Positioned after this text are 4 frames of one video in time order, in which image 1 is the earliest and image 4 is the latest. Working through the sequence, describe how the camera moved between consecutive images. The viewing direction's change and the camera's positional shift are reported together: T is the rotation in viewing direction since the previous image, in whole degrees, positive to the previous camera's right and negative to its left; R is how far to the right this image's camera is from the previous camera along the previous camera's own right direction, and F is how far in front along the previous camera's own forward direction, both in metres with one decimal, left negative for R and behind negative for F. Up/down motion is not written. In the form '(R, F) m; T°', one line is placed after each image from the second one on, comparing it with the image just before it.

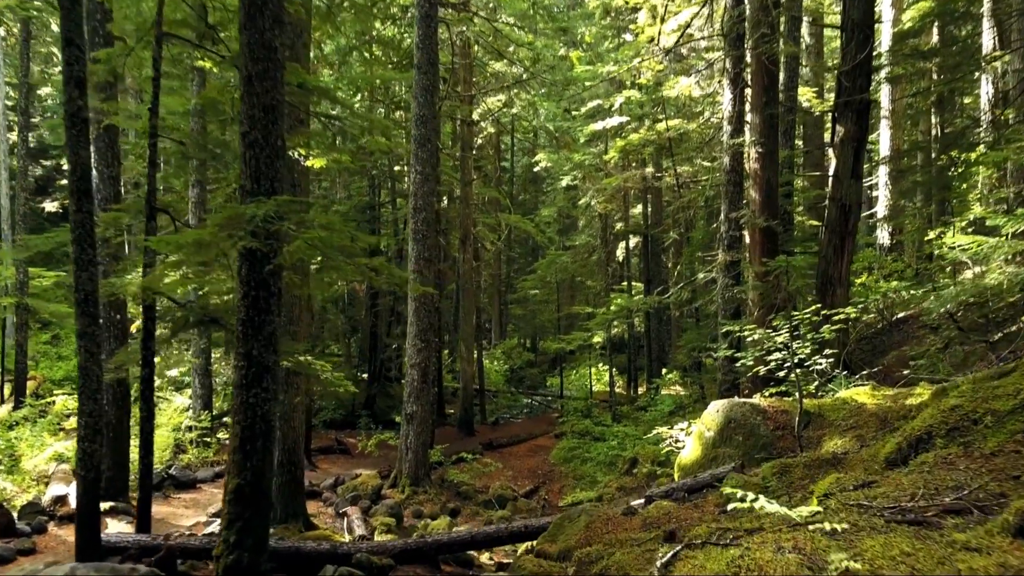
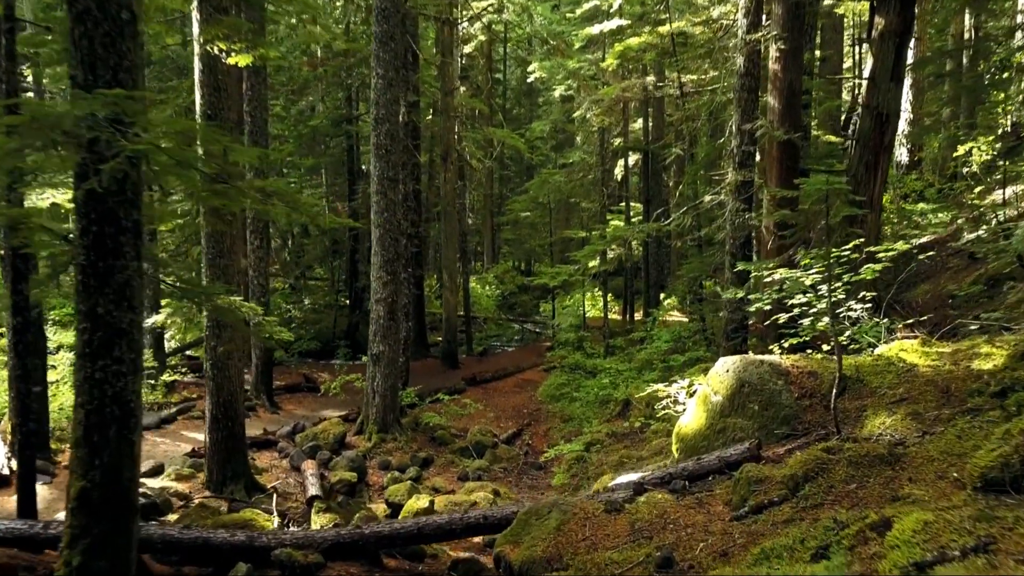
(+0.3, +1.4) m; 0°
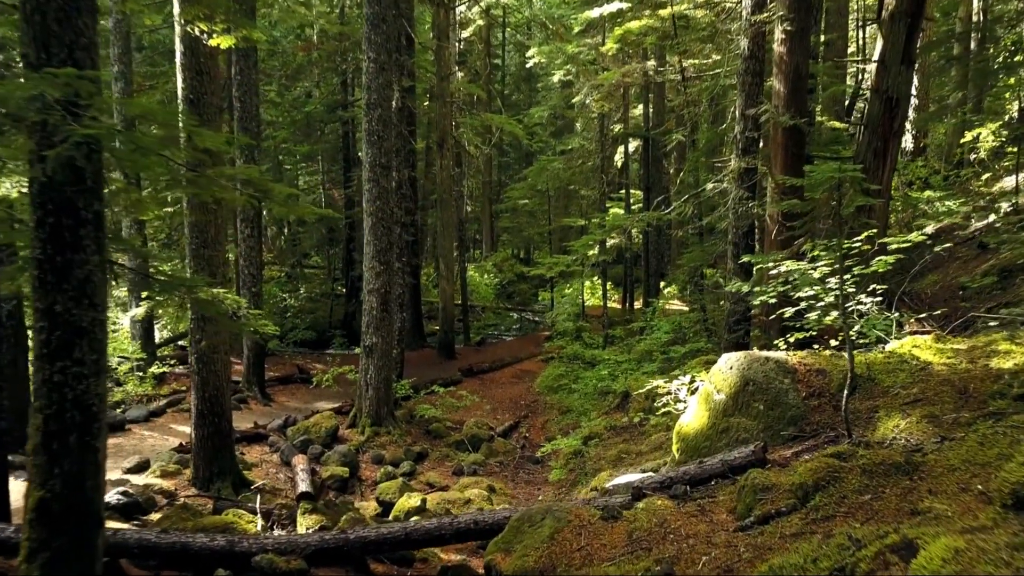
(+0.1, +0.3) m; 0°
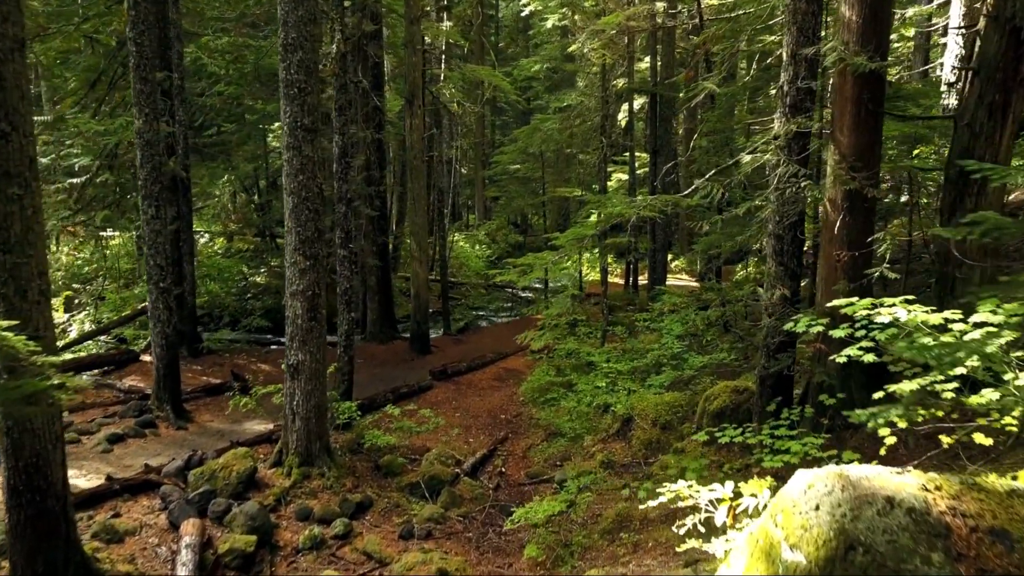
(+0.4, +2.3) m; 0°
